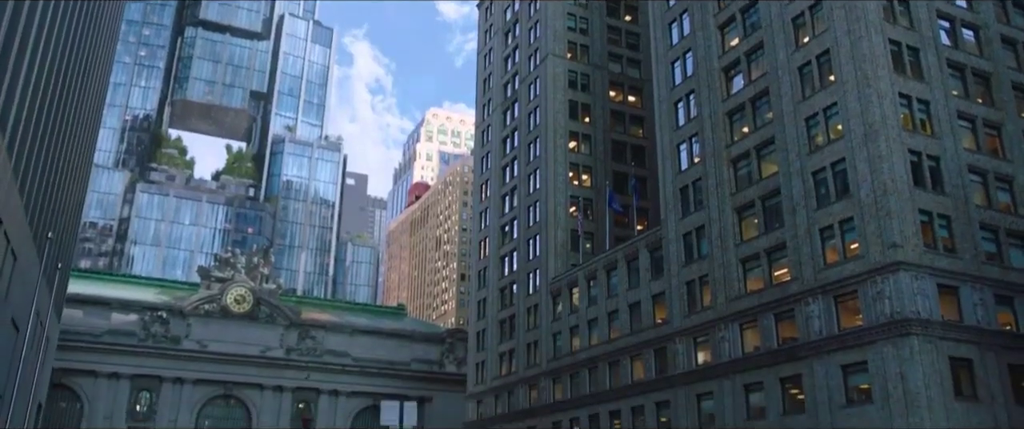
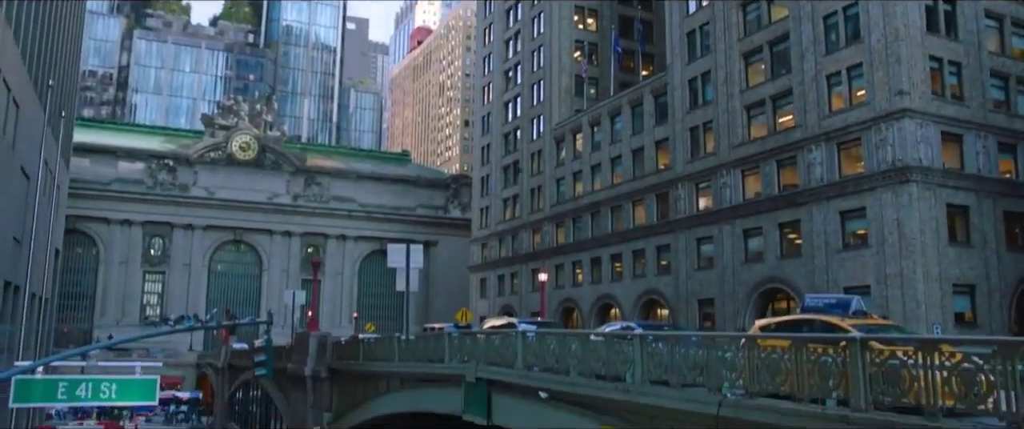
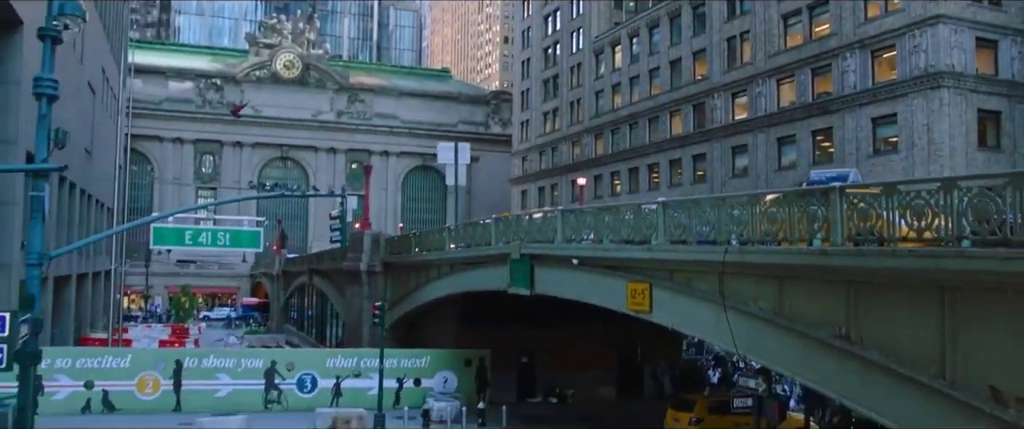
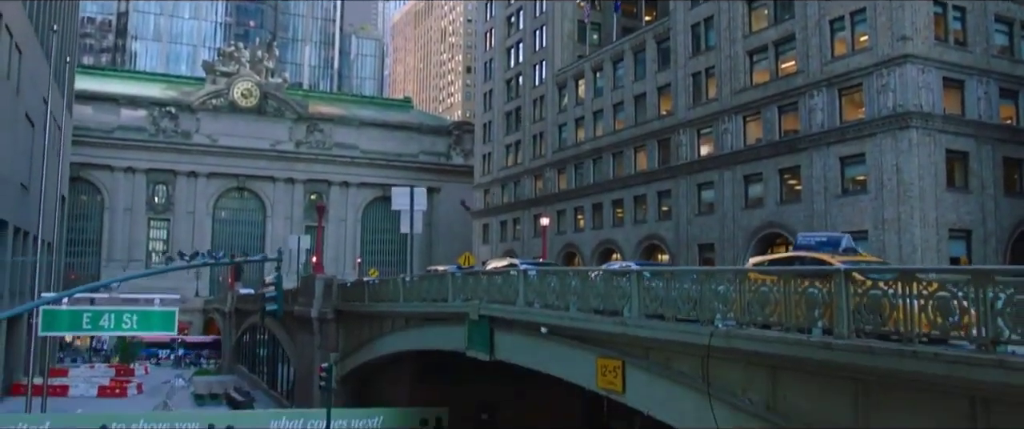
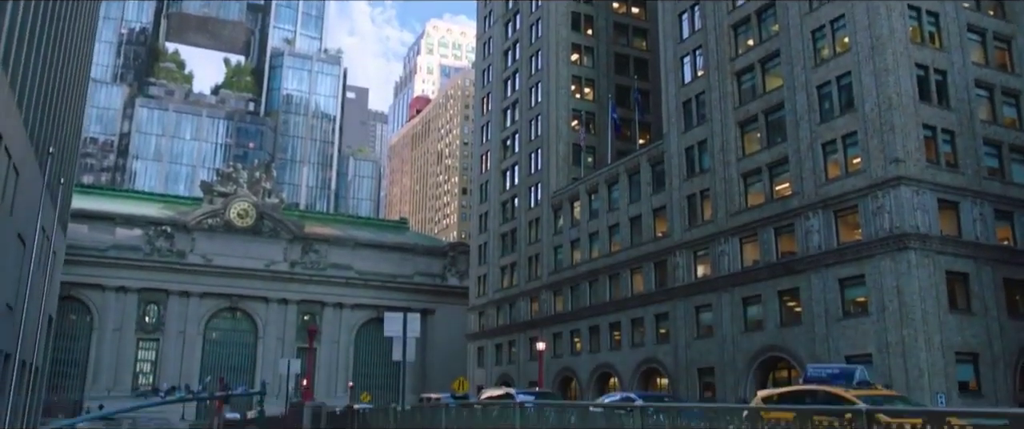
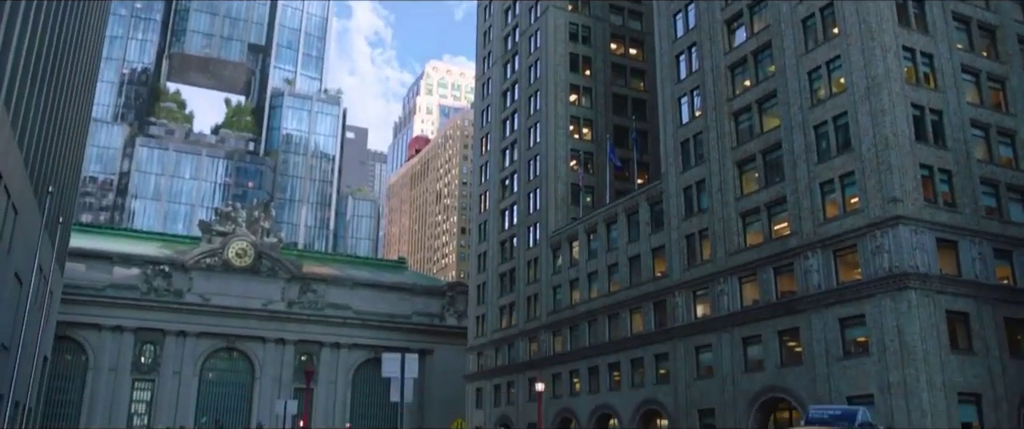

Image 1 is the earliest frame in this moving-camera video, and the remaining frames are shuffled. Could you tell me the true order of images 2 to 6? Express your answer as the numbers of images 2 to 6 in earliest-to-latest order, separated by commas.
6, 5, 2, 4, 3
